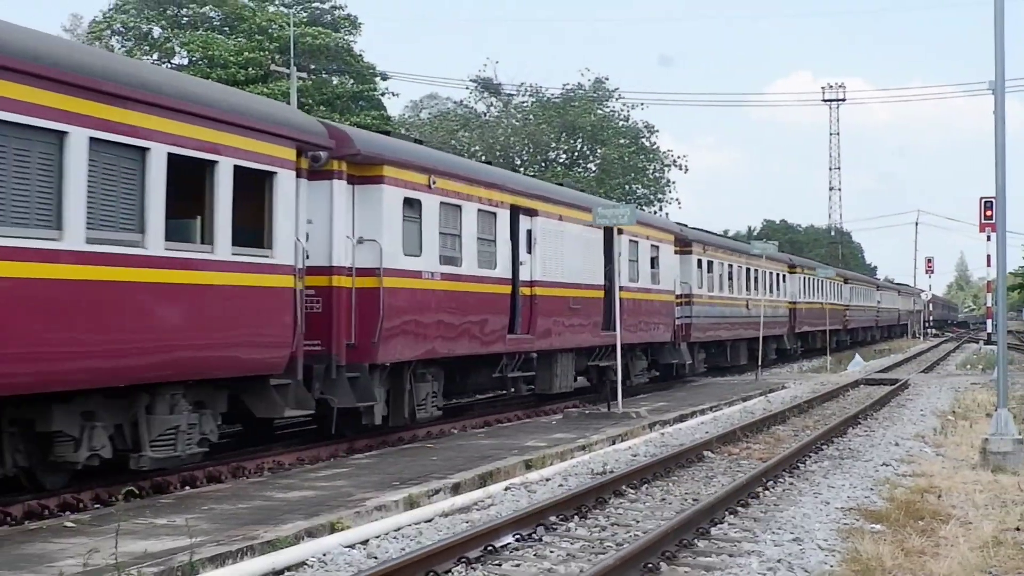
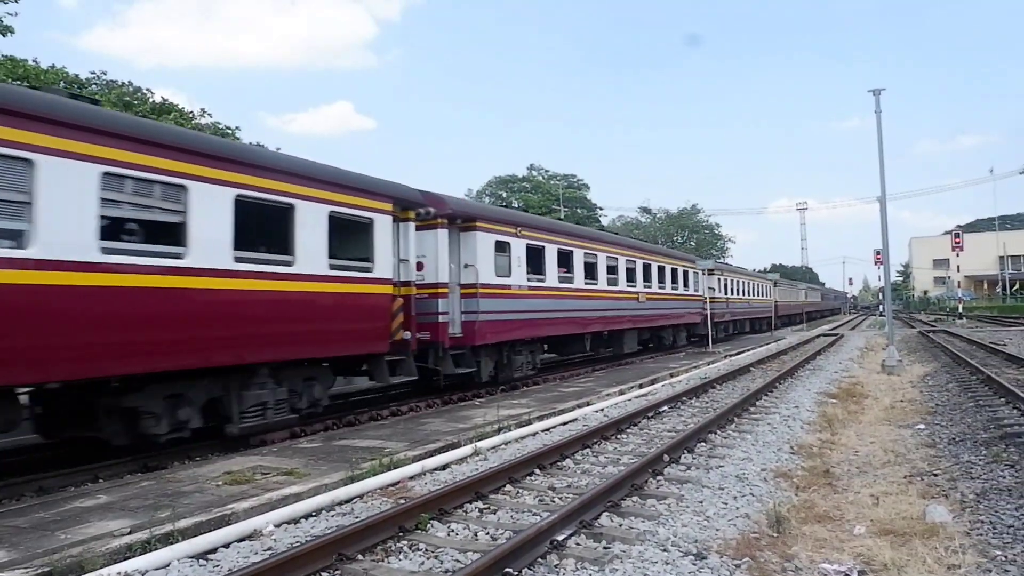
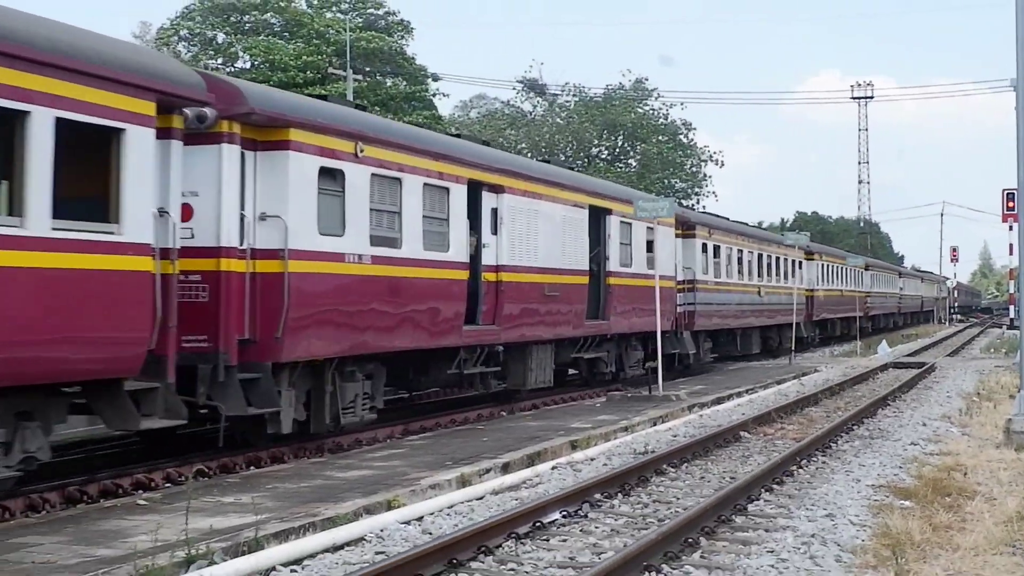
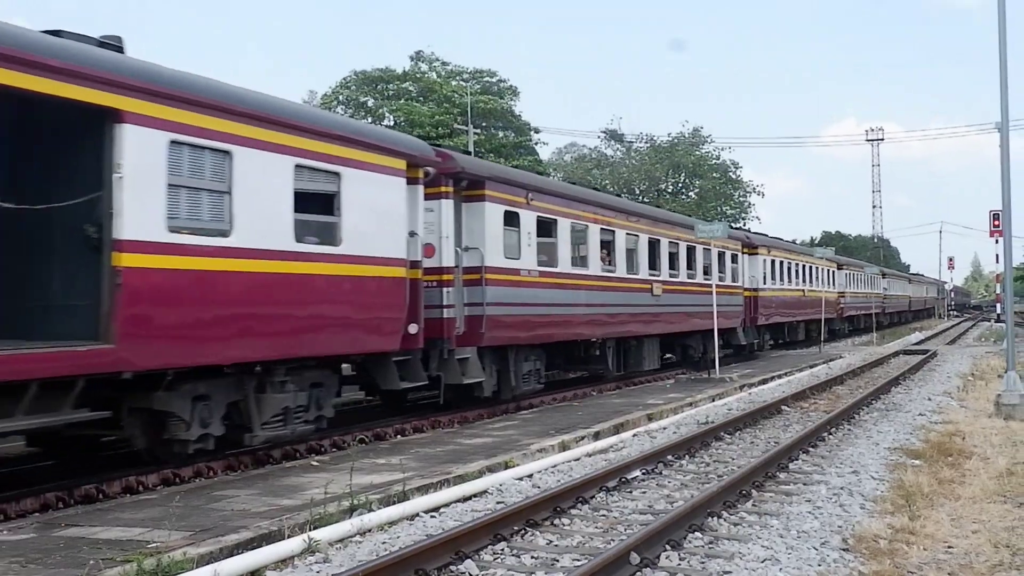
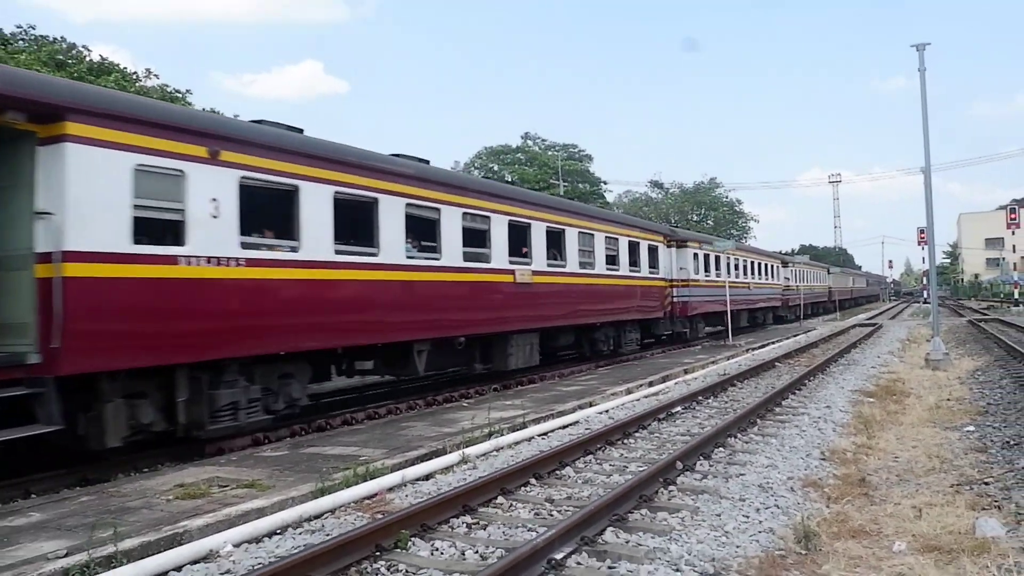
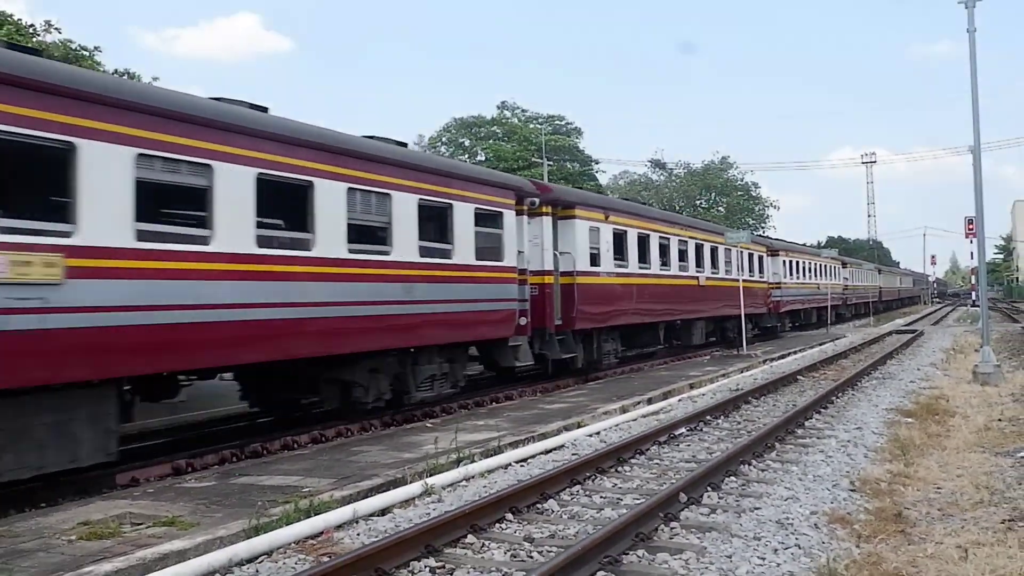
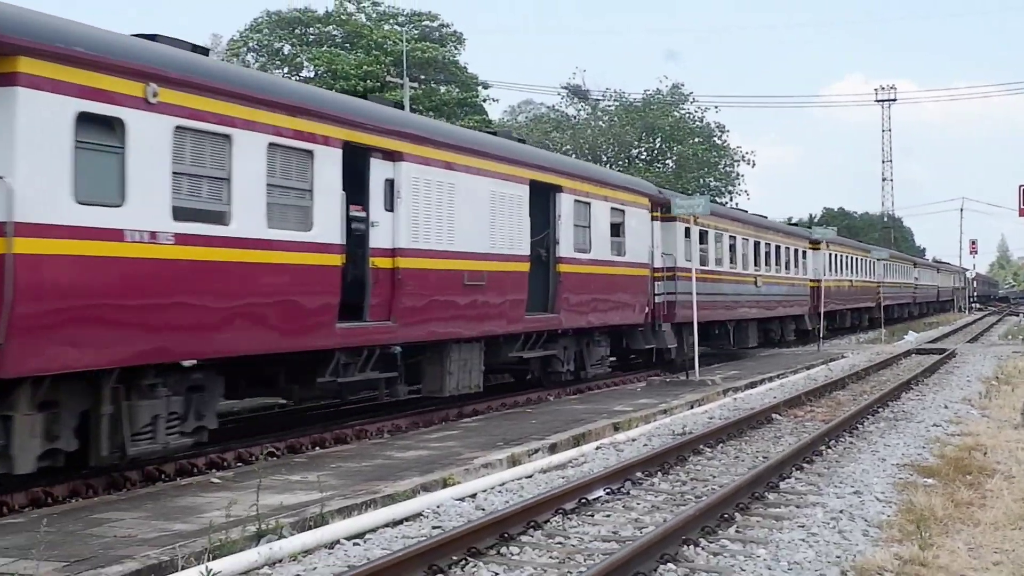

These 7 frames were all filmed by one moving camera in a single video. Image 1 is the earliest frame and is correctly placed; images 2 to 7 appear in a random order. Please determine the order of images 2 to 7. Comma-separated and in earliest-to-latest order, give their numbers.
3, 7, 4, 6, 5, 2
